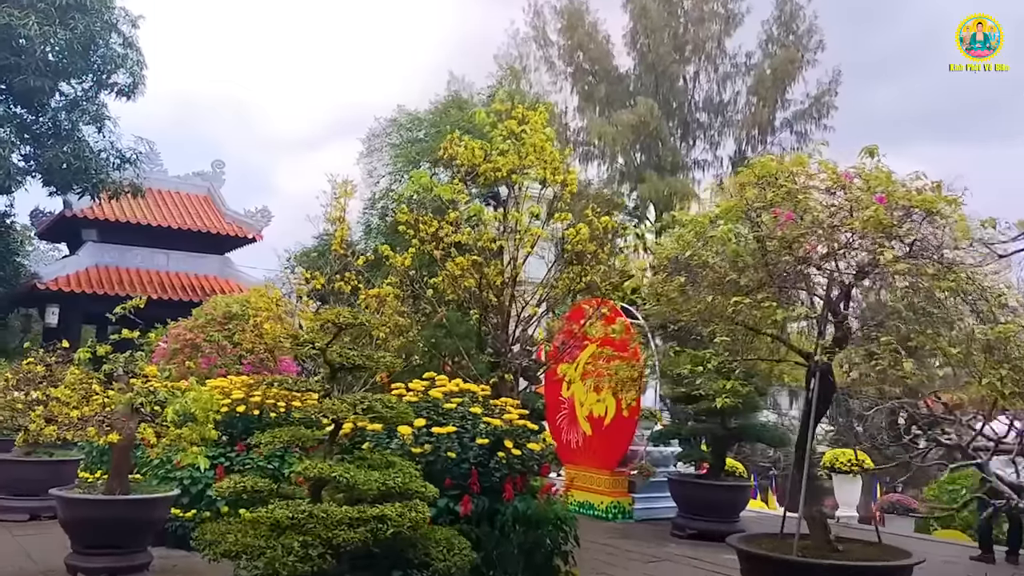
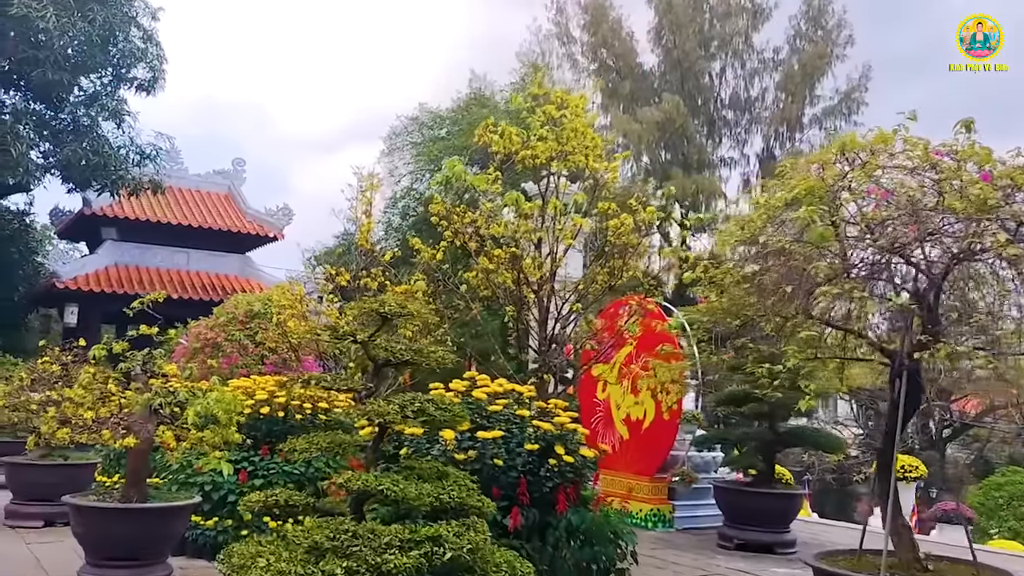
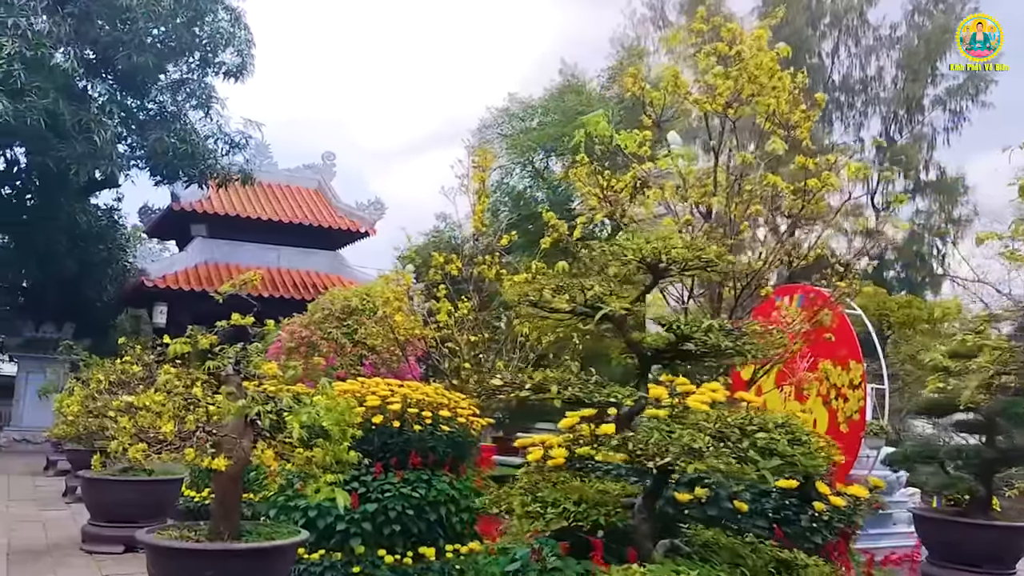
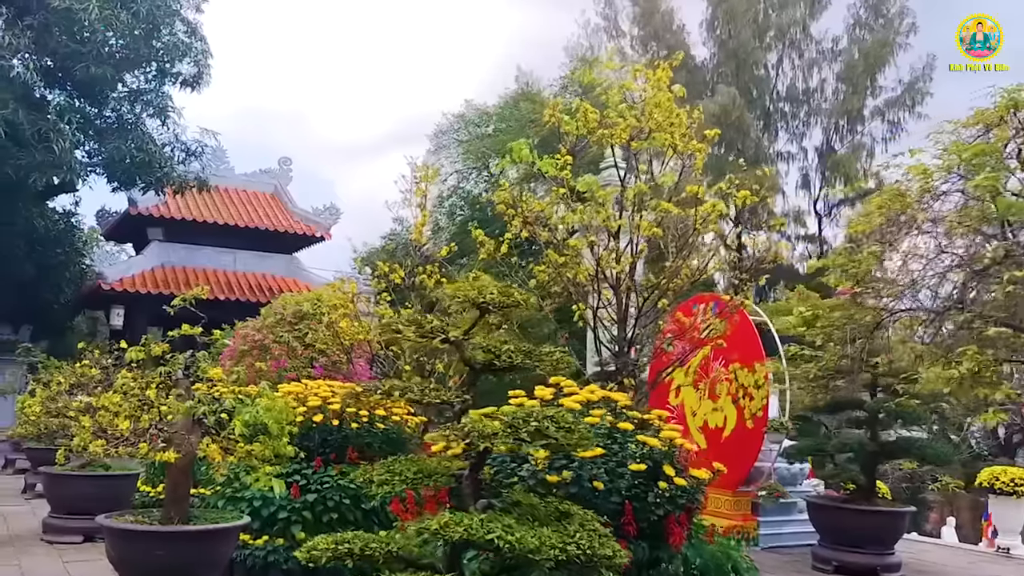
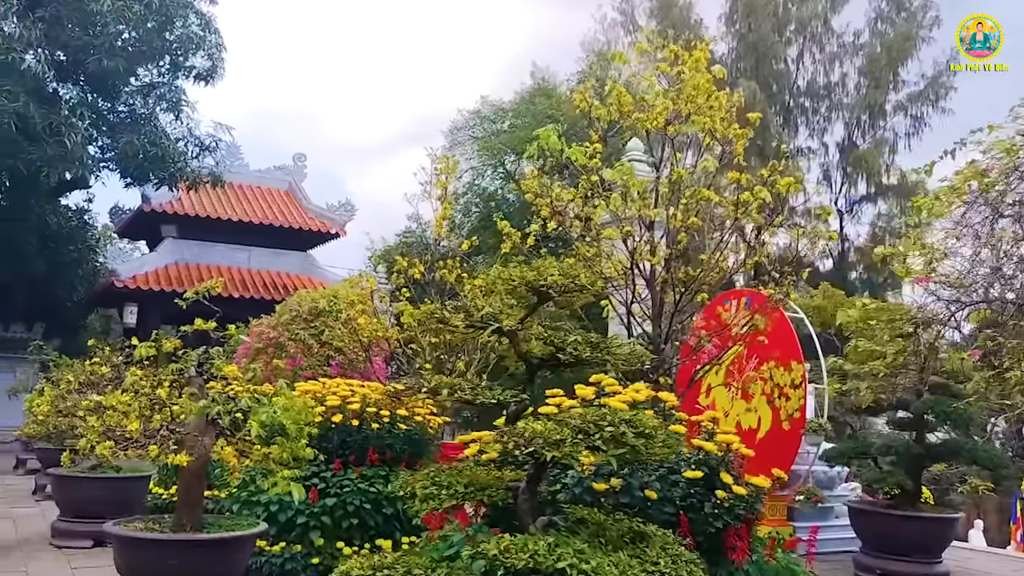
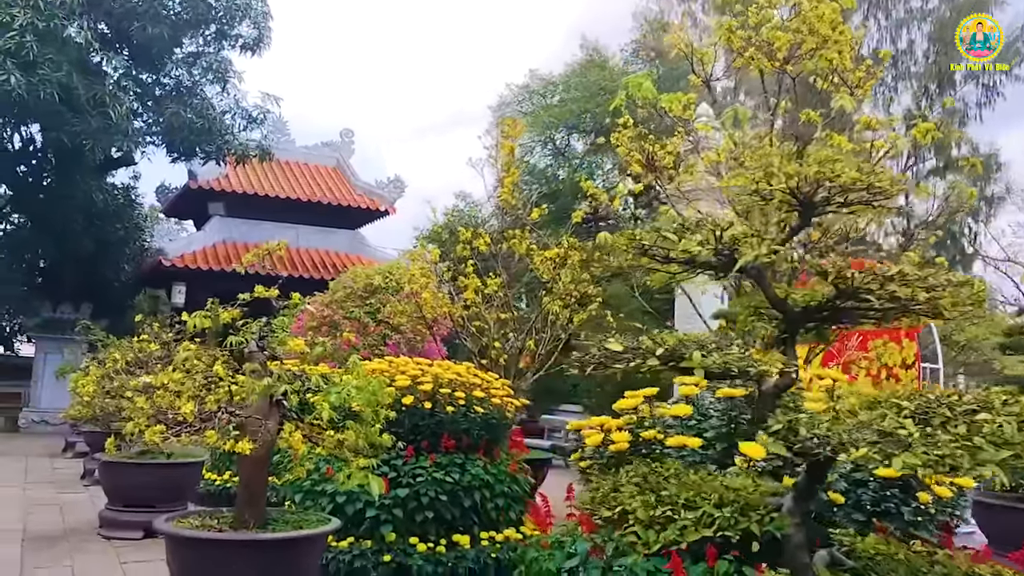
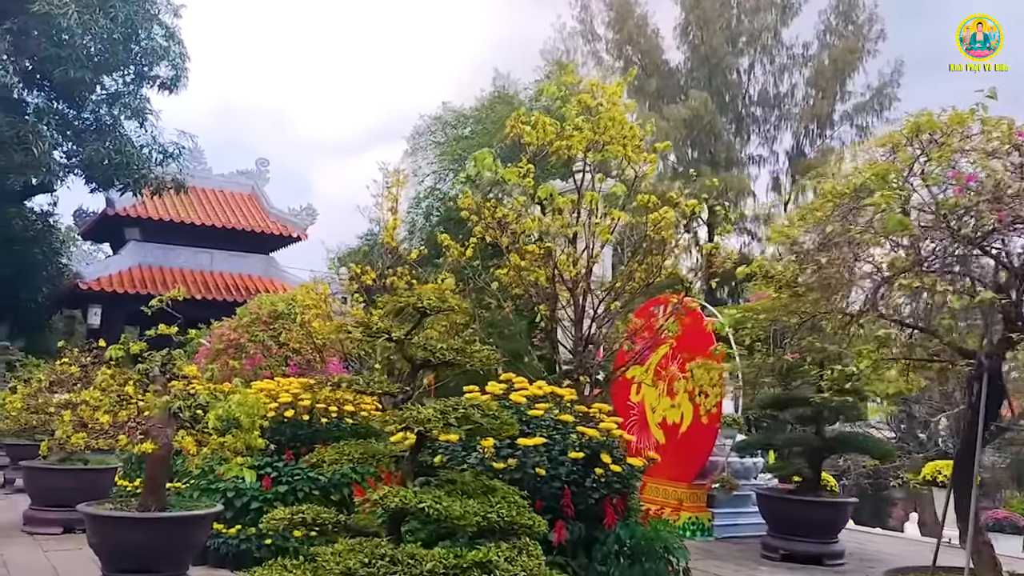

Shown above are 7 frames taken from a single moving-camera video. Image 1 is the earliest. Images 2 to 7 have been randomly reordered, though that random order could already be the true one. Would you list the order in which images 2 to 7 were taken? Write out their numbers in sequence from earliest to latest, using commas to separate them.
2, 7, 4, 5, 3, 6
